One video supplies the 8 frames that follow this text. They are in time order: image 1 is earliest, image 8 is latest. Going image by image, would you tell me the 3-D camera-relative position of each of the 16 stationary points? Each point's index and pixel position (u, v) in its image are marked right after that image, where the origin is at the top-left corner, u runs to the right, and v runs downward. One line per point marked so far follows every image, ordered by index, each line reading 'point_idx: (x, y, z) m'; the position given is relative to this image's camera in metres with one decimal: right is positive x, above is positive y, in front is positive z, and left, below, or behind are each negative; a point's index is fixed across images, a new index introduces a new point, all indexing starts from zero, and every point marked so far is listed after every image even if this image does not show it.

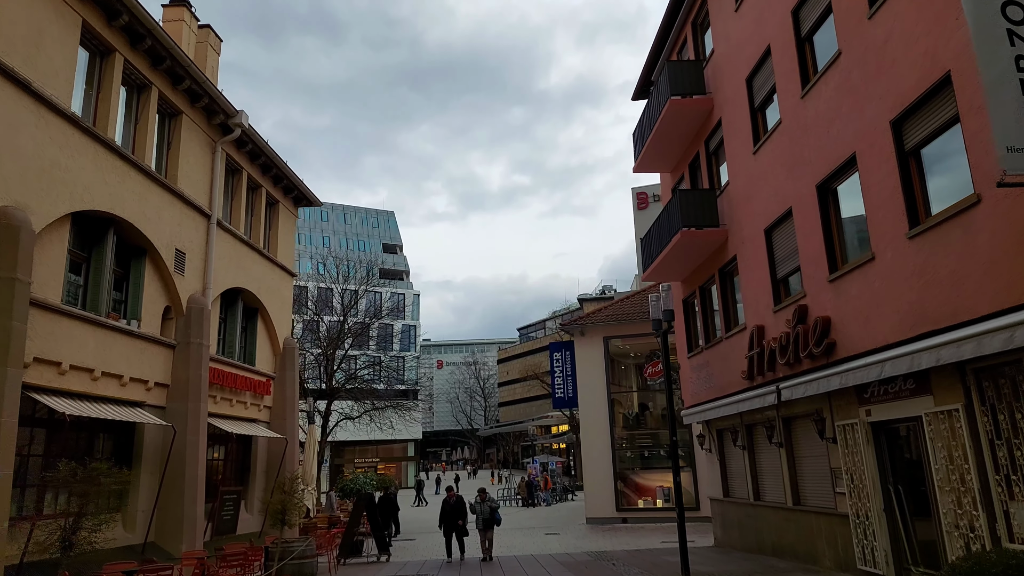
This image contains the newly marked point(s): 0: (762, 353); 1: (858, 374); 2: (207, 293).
0: (+4.9, -1.3, +13.2) m
1: (+5.1, -1.3, +10.0) m
2: (-6.7, -0.1, +14.8) m
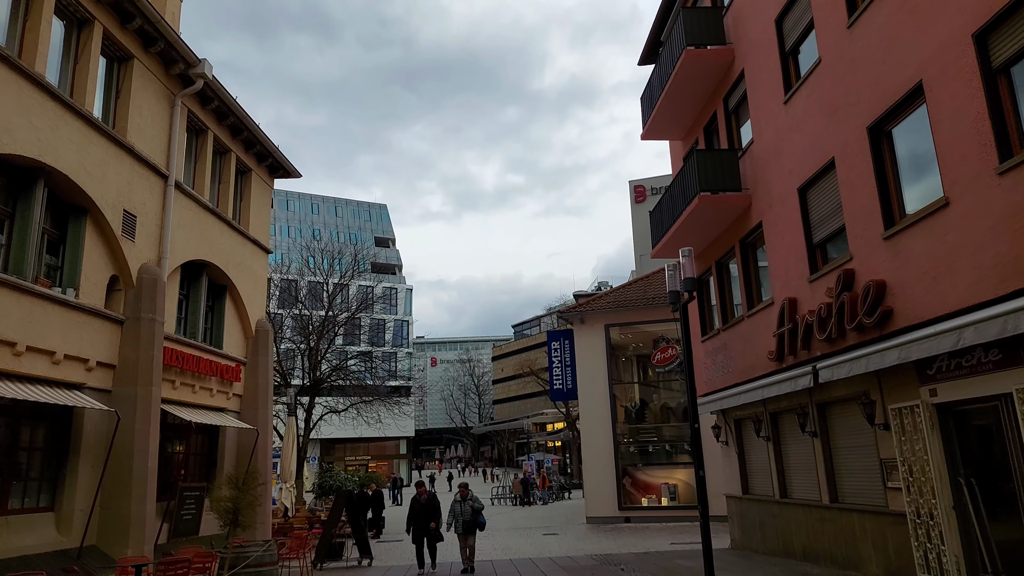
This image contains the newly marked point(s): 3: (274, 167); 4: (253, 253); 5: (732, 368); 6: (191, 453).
0: (+4.8, -0.7, +11.6) m
1: (+5.0, -0.7, +8.3) m
2: (-6.7, +0.5, +13.1) m
3: (-6.6, +3.4, +18.8) m
4: (-6.8, +0.9, +17.6) m
5: (+4.8, -1.8, +14.8) m
6: (-7.1, -3.6, +14.9) m
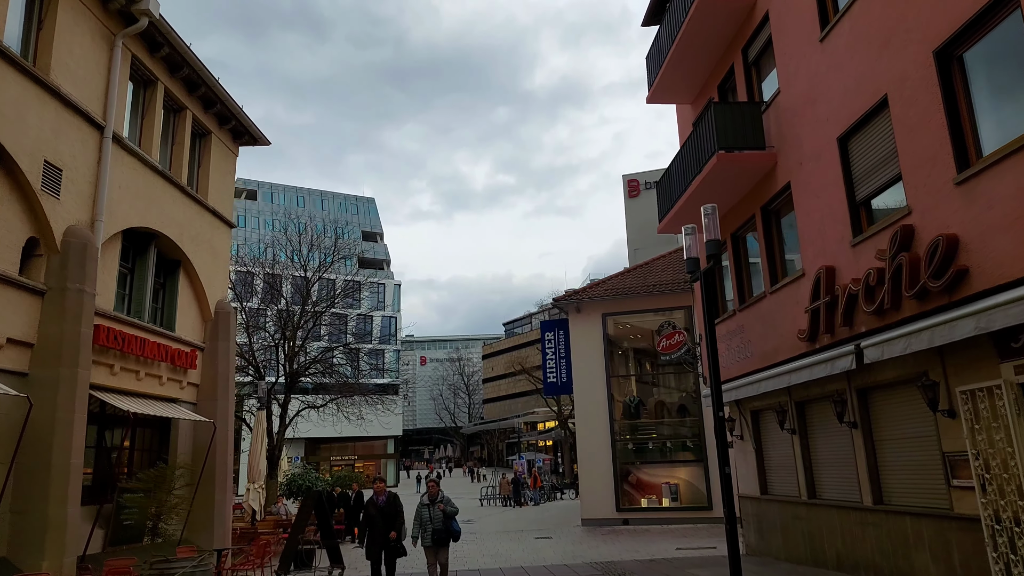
0: (+4.7, -0.2, +9.9) m
1: (+5.0, -0.2, +6.7) m
2: (-6.9, +1.0, +11.3) m
3: (-6.9, +3.9, +17.0) m
4: (-7.0, +1.4, +15.8) m
5: (+4.6, -1.3, +13.2) m
6: (-7.3, -3.1, +13.1) m
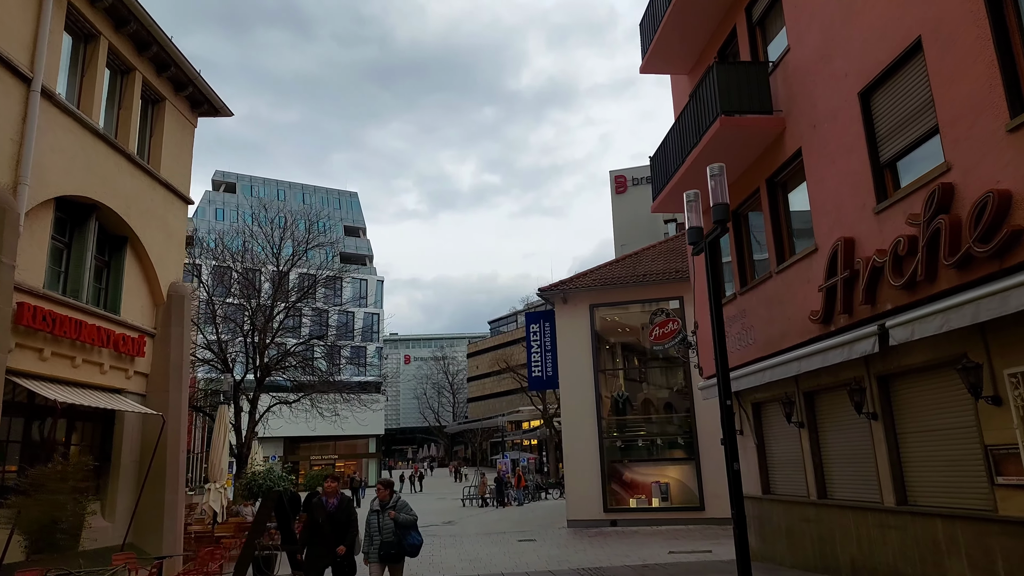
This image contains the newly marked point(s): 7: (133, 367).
0: (+4.4, +0.1, +8.8) m
1: (+4.8, +0.1, +5.6) m
2: (-7.2, +1.4, +9.9) m
3: (-7.3, +4.3, +15.6) m
4: (-7.4, +1.8, +14.4) m
5: (+4.3, -0.9, +12.1) m
6: (-7.7, -2.7, +11.7) m
7: (-7.4, -1.5, +13.3) m
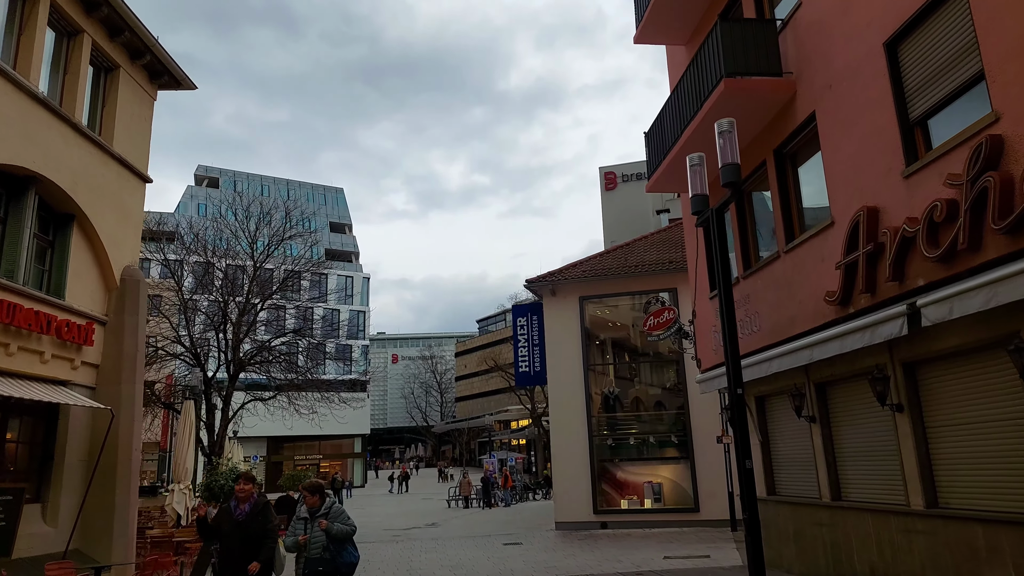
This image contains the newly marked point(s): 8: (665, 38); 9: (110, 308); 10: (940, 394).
0: (+4.2, +0.4, +7.8) m
1: (+4.6, +0.4, +4.6) m
2: (-7.4, +1.7, +8.7) m
3: (-7.6, +4.6, +14.5) m
4: (-7.7, +2.1, +13.3) m
5: (+4.0, -0.6, +11.1) m
6: (-7.9, -2.4, +10.5) m
7: (-7.7, -1.2, +12.1) m
8: (+3.1, +5.1, +13.9) m
9: (-7.7, -0.4, +13.1) m
10: (+4.8, -1.2, +7.8) m
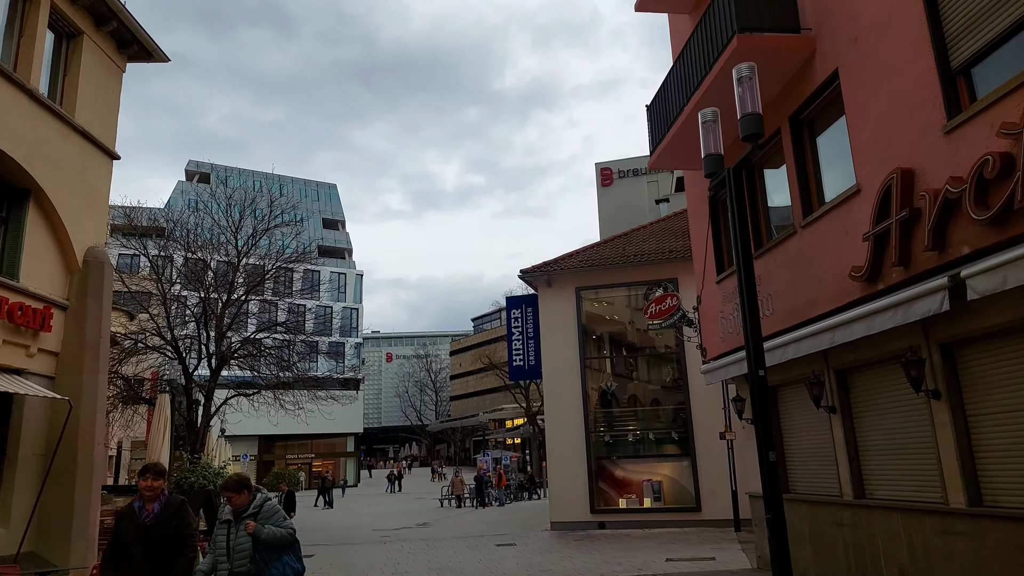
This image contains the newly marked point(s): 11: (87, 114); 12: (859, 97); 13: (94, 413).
0: (+4.1, +0.7, +7.0) m
1: (+4.5, +0.7, +3.7) m
2: (-7.5, +2.0, +7.8) m
3: (-7.7, +5.0, +13.5) m
4: (-7.8, +2.5, +12.3) m
5: (+3.9, -0.3, +10.2) m
6: (-8.0, -2.0, +9.6) m
7: (-7.8, -0.9, +11.2) m
8: (+3.0, +5.4, +13.0) m
9: (-7.9, -0.1, +12.1) m
10: (+4.7, -0.9, +6.9) m
11: (-7.9, +3.2, +12.6) m
12: (+4.1, +2.3, +8.1) m
13: (-7.2, -2.2, +11.7) m
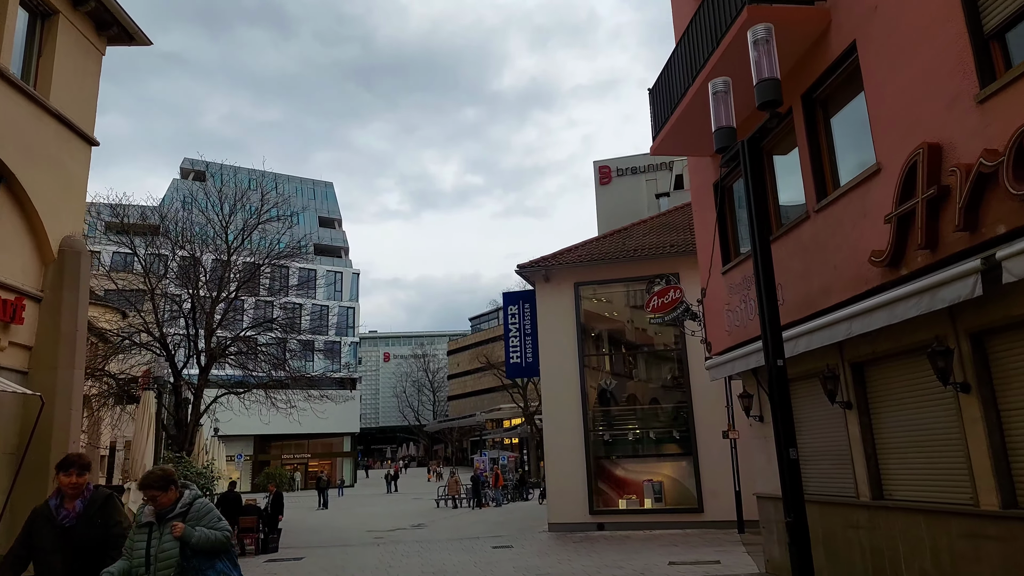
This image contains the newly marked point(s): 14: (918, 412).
0: (+4.1, +0.9, +6.4) m
1: (+4.5, +0.9, +3.2) m
2: (-7.5, +2.2, +7.2) m
3: (-7.8, +5.1, +13.0) m
4: (-7.9, +2.6, +11.8) m
5: (+3.9, -0.2, +9.7) m
6: (-8.1, -1.9, +9.0) m
7: (-7.9, -0.8, +10.6) m
8: (+2.9, +5.6, +12.5) m
9: (-7.9, +0.1, +11.5) m
10: (+4.7, -0.8, +6.4) m
11: (-7.9, +3.4, +12.0) m
12: (+4.1, +2.4, +7.5) m
13: (-7.3, -2.0, +11.2) m
14: (+4.5, -1.4, +7.6) m
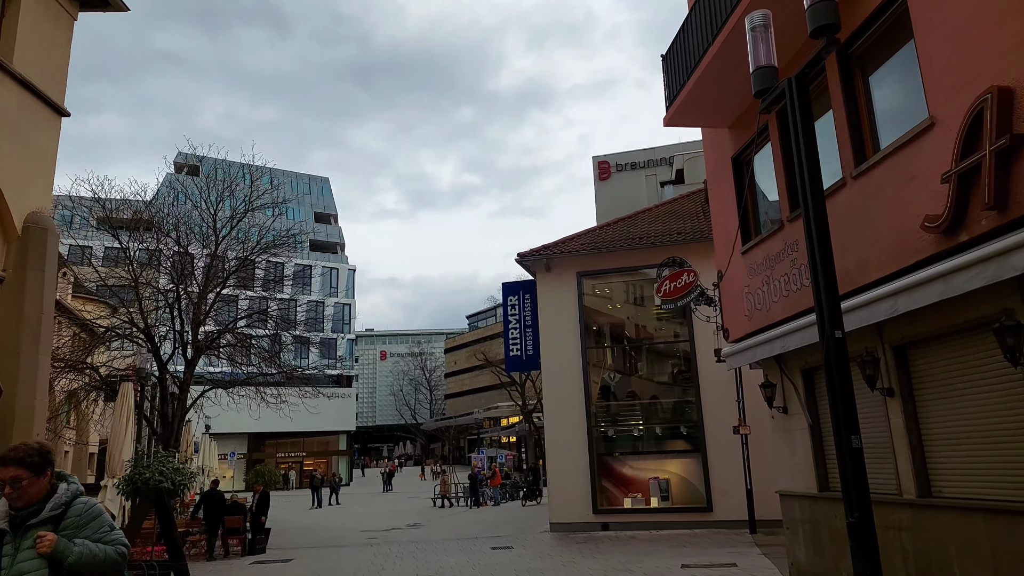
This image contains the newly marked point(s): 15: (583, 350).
0: (+4.1, +1.2, +5.6) m
1: (+4.6, +1.2, +2.3) m
2: (-7.5, +2.5, +6.3) m
3: (-7.7, +5.4, +12.0) m
4: (-7.9, +2.9, +10.8) m
5: (+3.9, +0.1, +8.8) m
6: (-8.0, -1.6, +8.1) m
7: (-7.8, -0.4, +9.7) m
8: (+3.0, +5.9, +11.6) m
9: (-7.9, +0.4, +10.6) m
10: (+4.8, -0.5, +5.5) m
11: (-7.9, +3.7, +11.1) m
12: (+4.1, +2.7, +6.7) m
13: (-7.2, -1.7, +10.3) m
14: (+4.6, -1.1, +6.7) m
15: (+2.1, -1.9, +20.0) m
